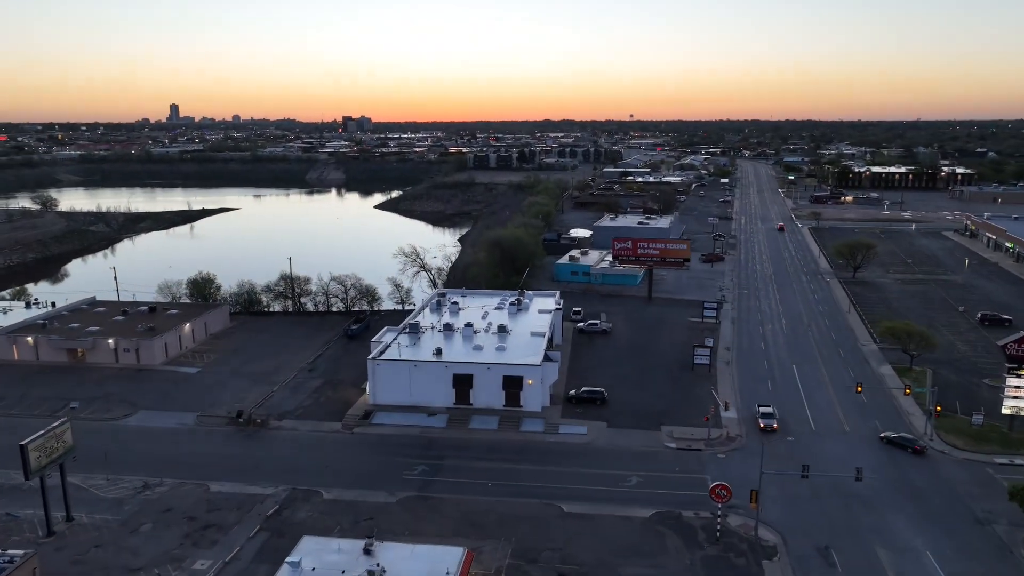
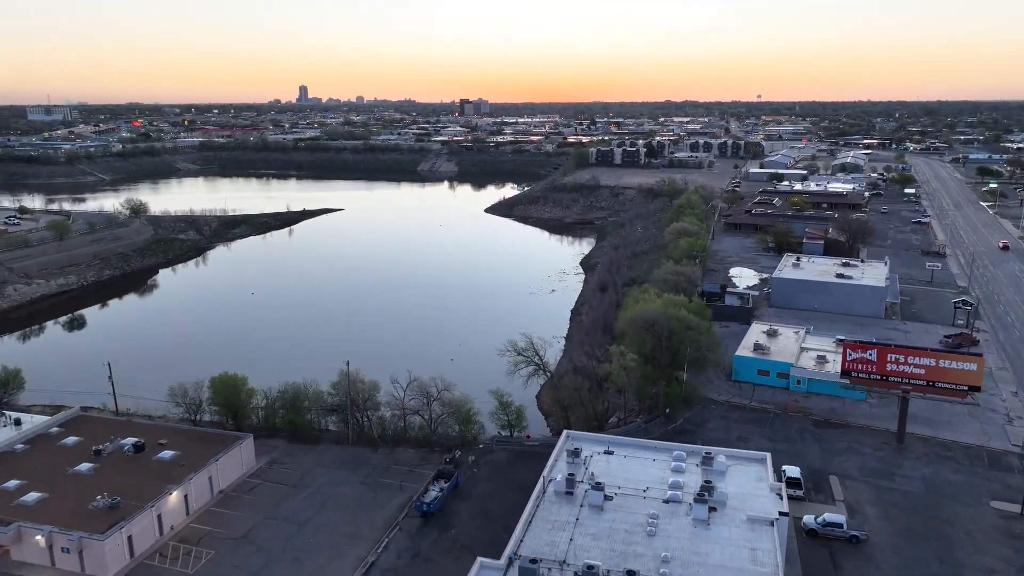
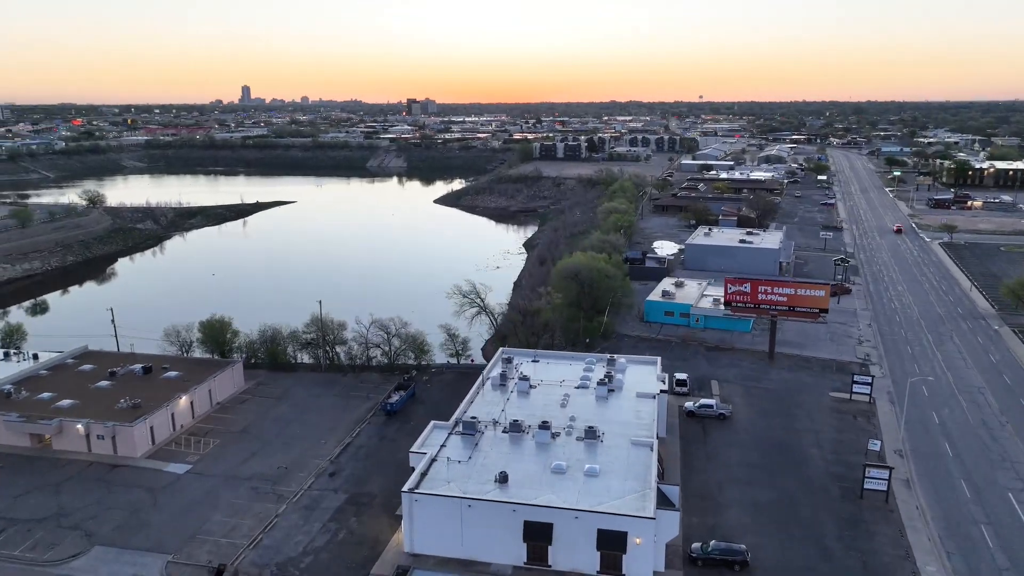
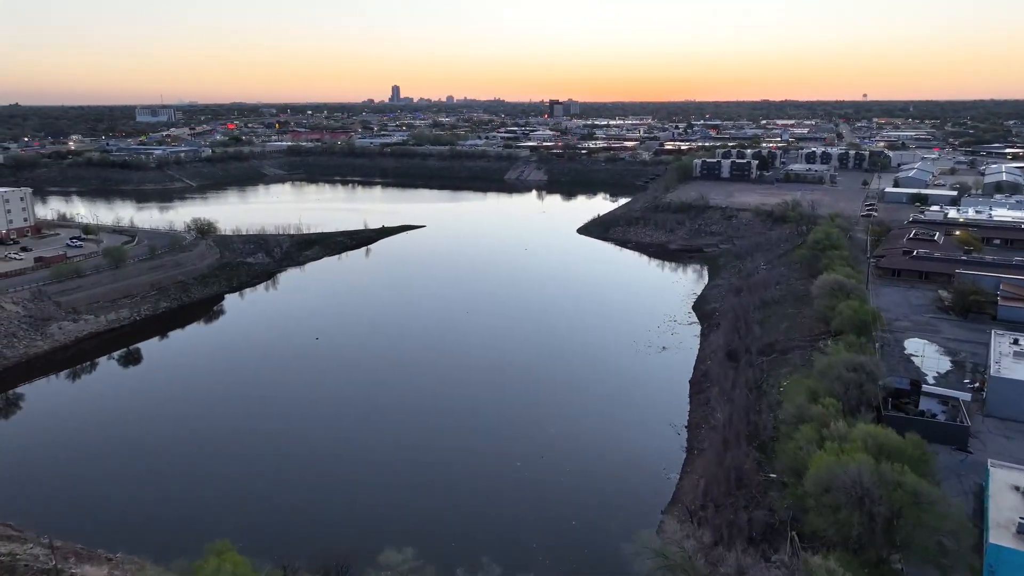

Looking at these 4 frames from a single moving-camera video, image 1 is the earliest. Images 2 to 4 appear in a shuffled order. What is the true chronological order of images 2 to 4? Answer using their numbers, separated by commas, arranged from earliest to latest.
3, 2, 4
